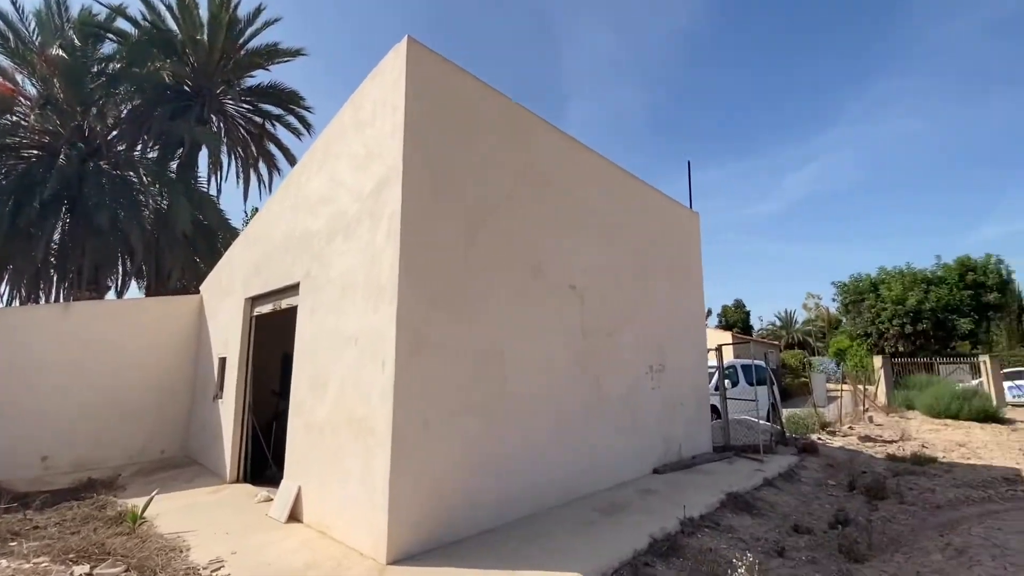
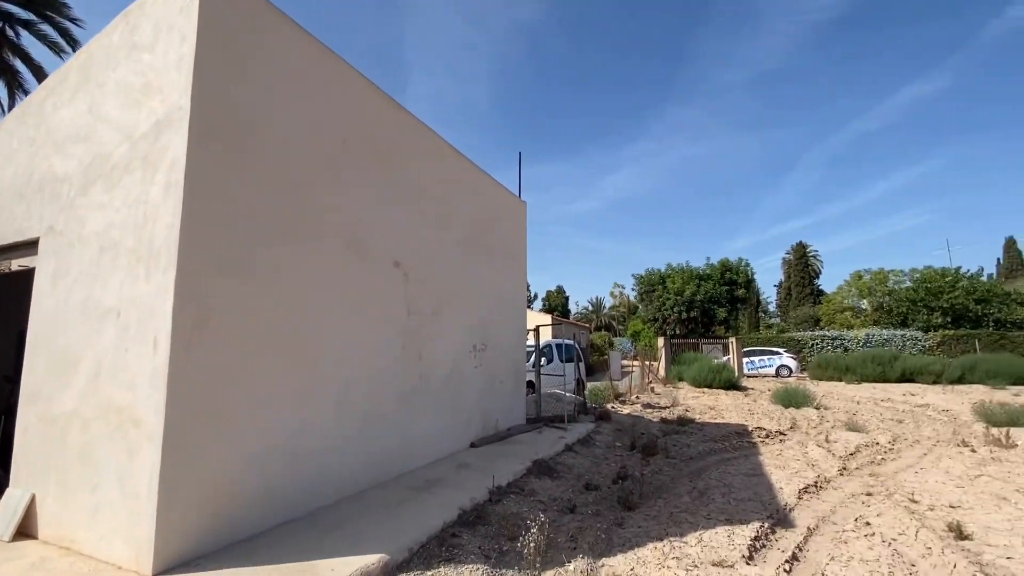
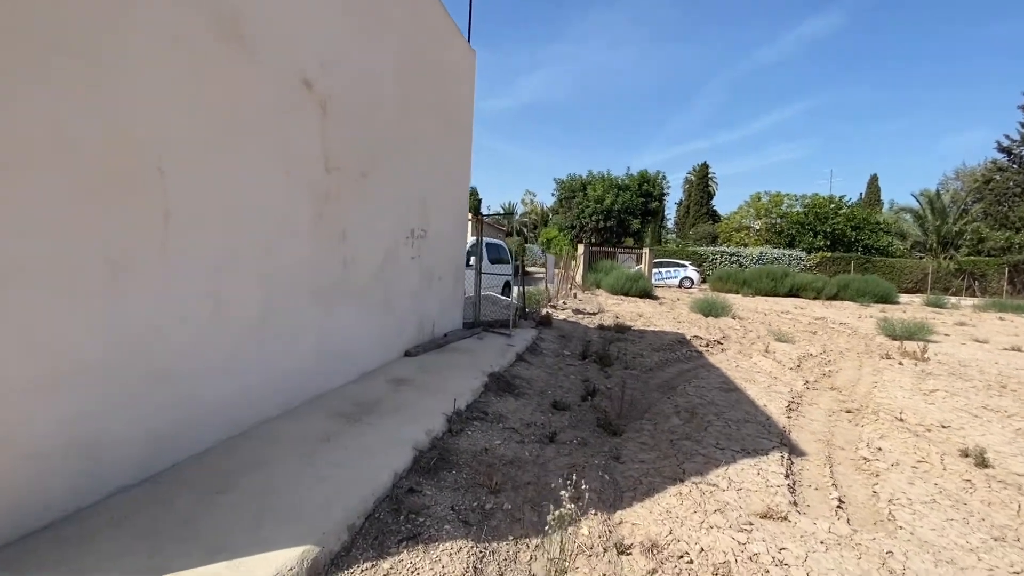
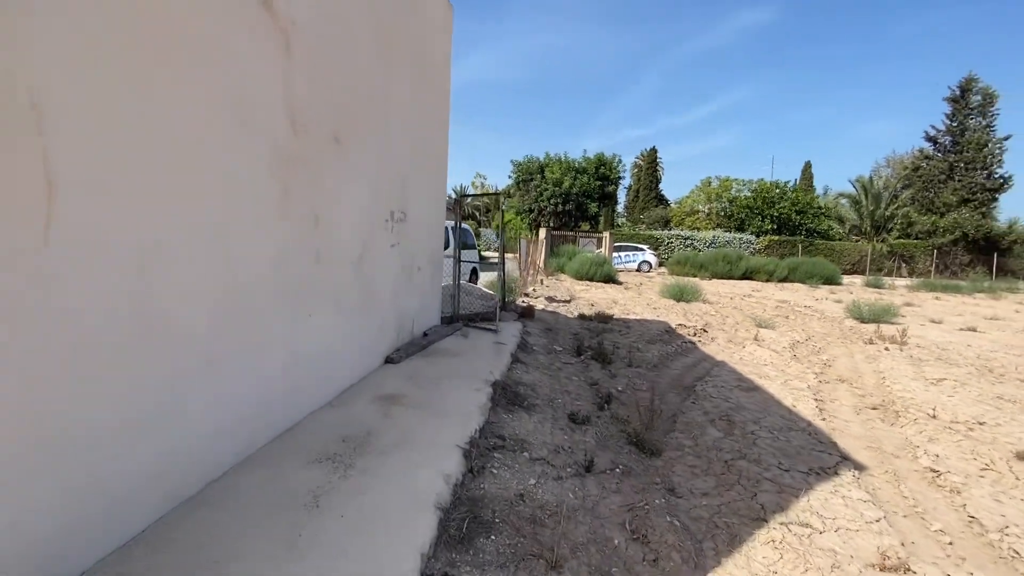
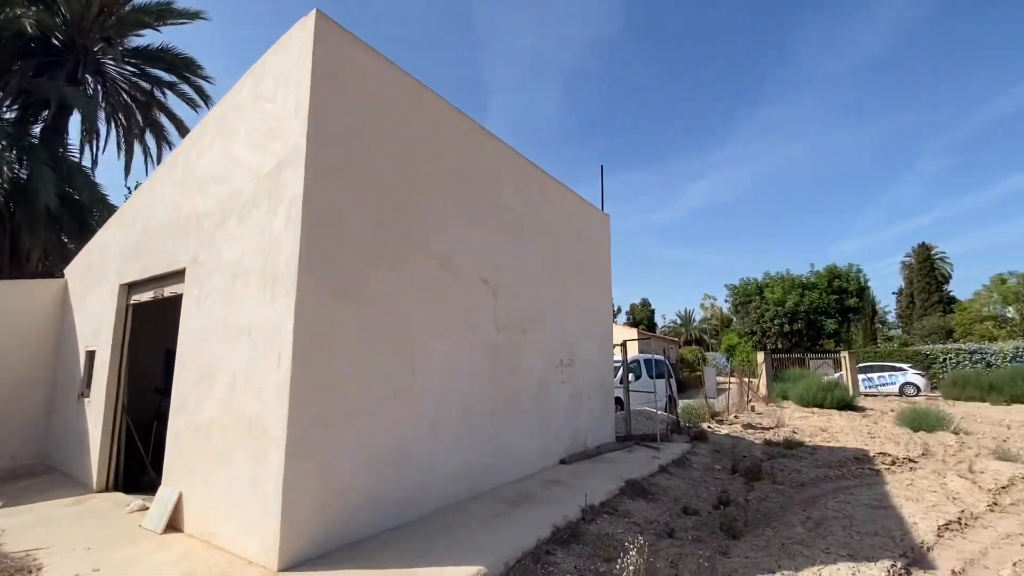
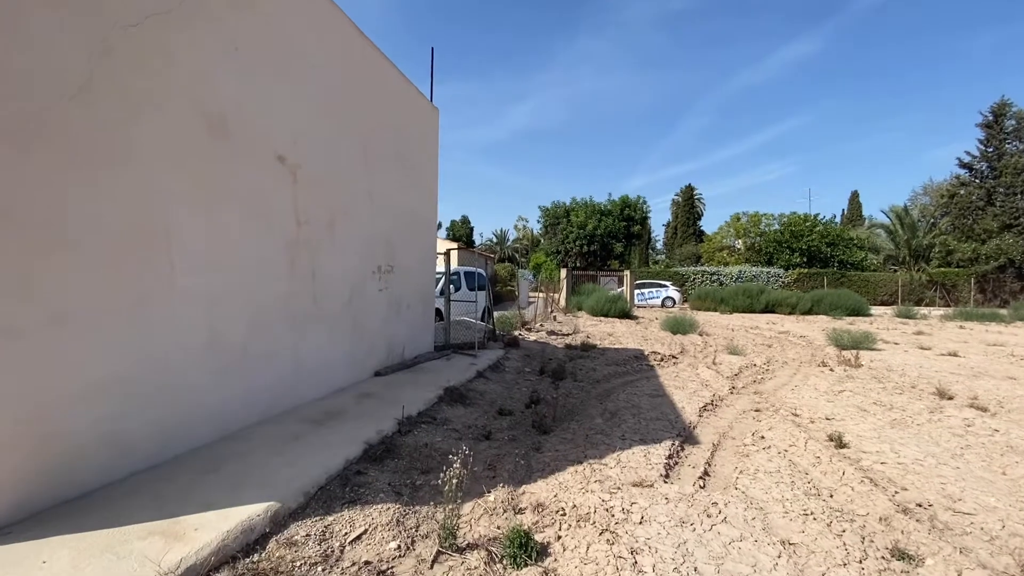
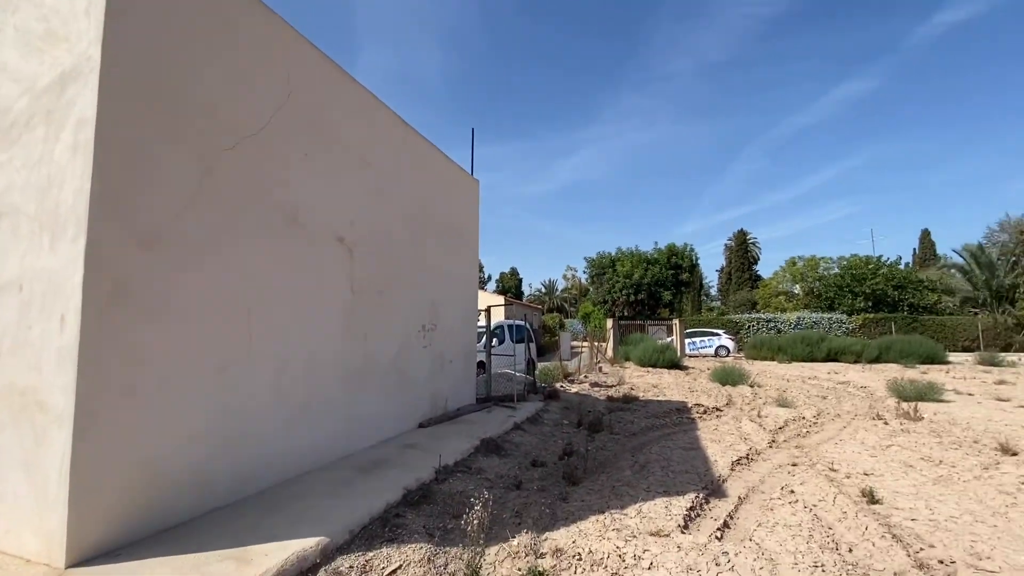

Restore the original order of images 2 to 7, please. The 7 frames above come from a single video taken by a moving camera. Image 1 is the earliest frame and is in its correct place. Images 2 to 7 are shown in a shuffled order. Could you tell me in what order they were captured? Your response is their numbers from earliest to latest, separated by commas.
5, 2, 7, 6, 3, 4
